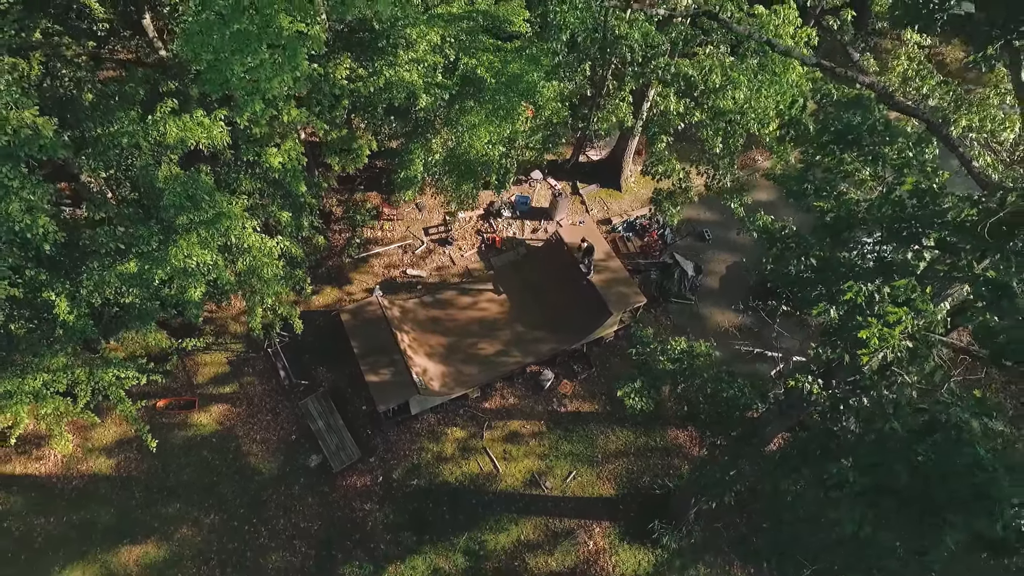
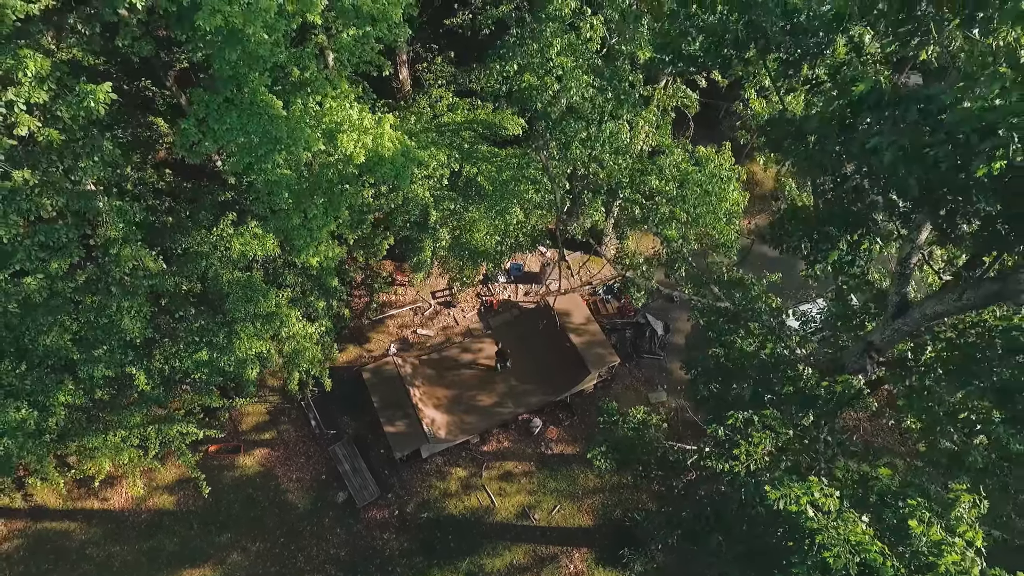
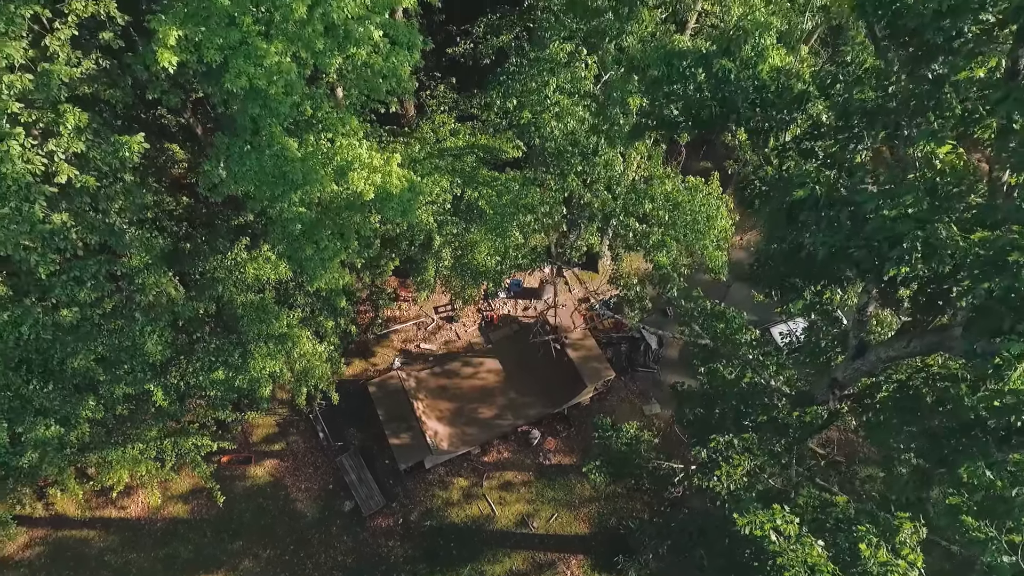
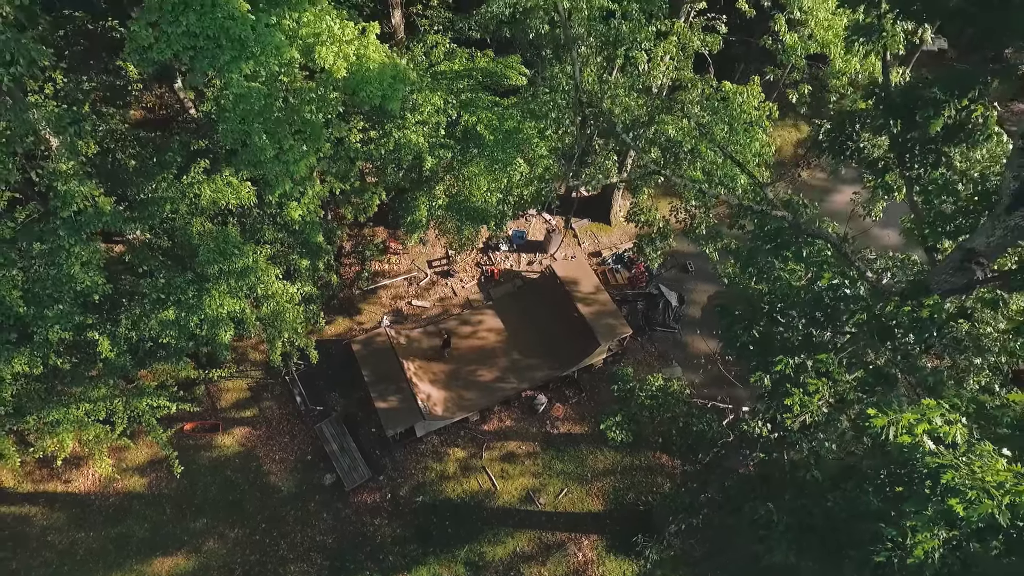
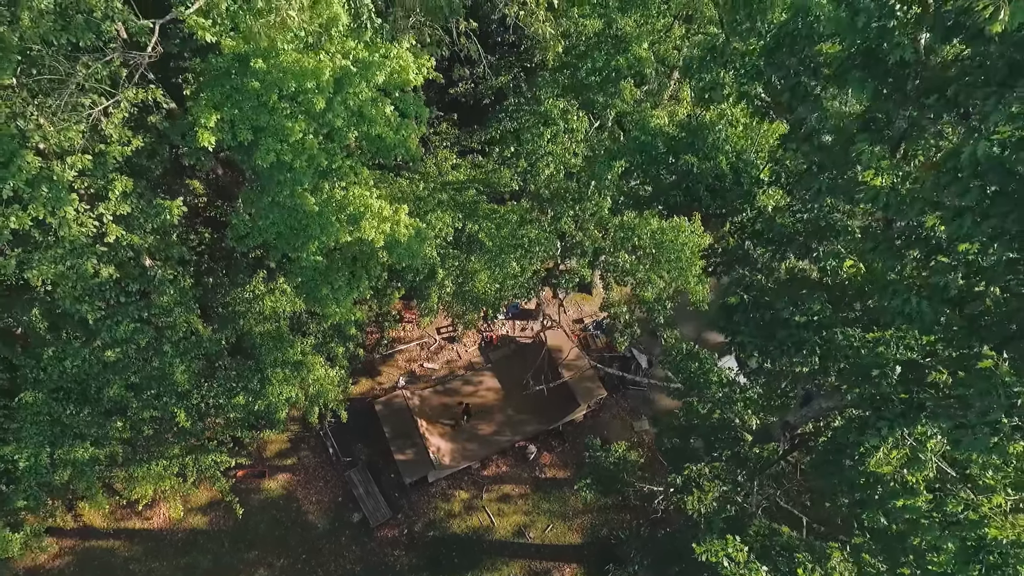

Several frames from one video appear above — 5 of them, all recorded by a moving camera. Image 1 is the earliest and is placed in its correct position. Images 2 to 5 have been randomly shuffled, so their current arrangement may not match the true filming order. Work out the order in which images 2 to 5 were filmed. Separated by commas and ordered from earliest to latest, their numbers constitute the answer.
4, 2, 3, 5
